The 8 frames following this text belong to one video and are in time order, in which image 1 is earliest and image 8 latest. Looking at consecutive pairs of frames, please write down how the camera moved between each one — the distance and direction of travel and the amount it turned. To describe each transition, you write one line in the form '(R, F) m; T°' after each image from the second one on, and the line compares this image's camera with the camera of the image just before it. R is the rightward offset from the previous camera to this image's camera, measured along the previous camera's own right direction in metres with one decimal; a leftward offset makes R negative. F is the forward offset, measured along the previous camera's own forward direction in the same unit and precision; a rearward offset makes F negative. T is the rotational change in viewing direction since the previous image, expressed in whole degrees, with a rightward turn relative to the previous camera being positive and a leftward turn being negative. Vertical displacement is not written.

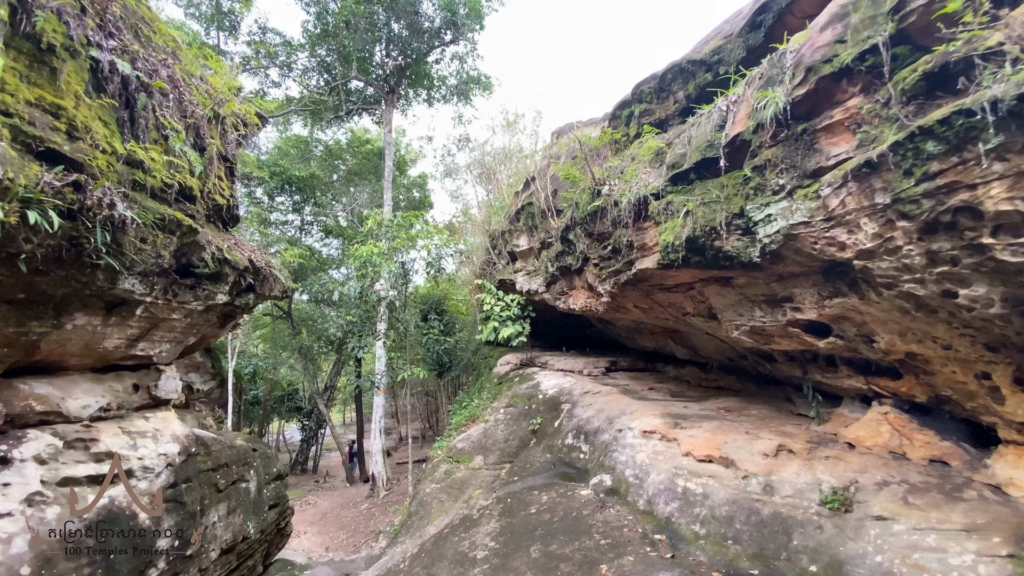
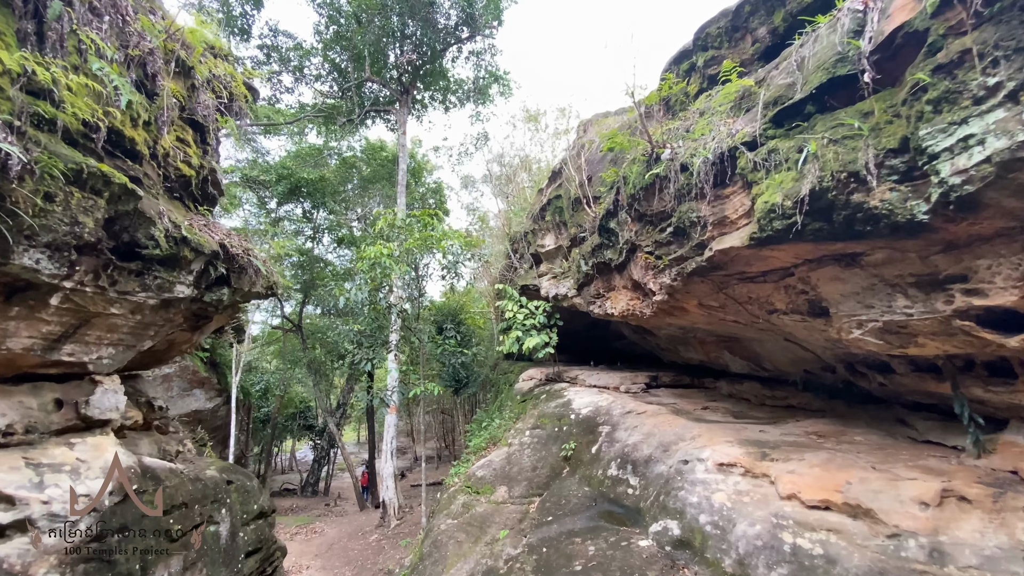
(-0.2, +1.1) m; -2°
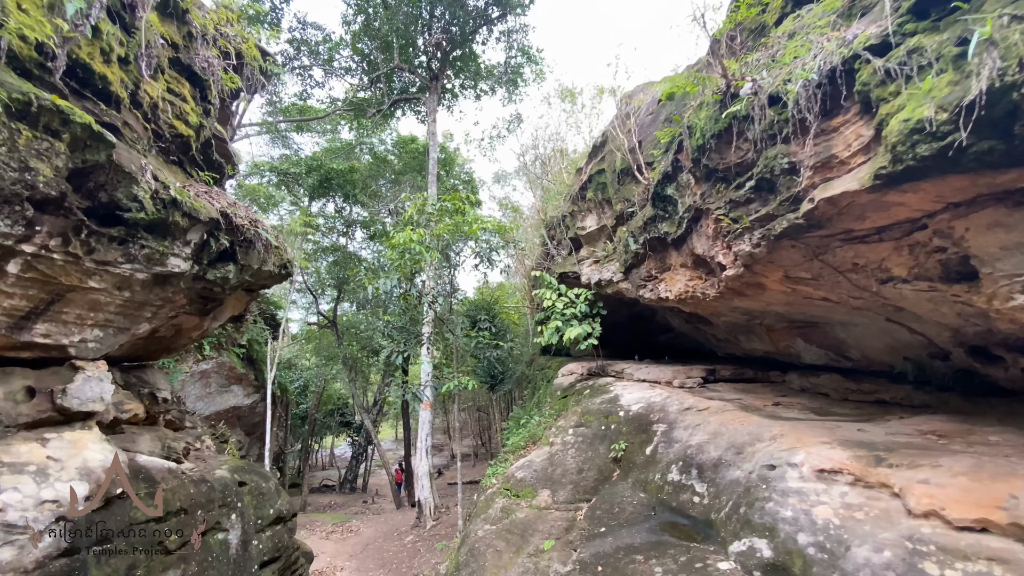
(-0.1, +0.7) m; -4°
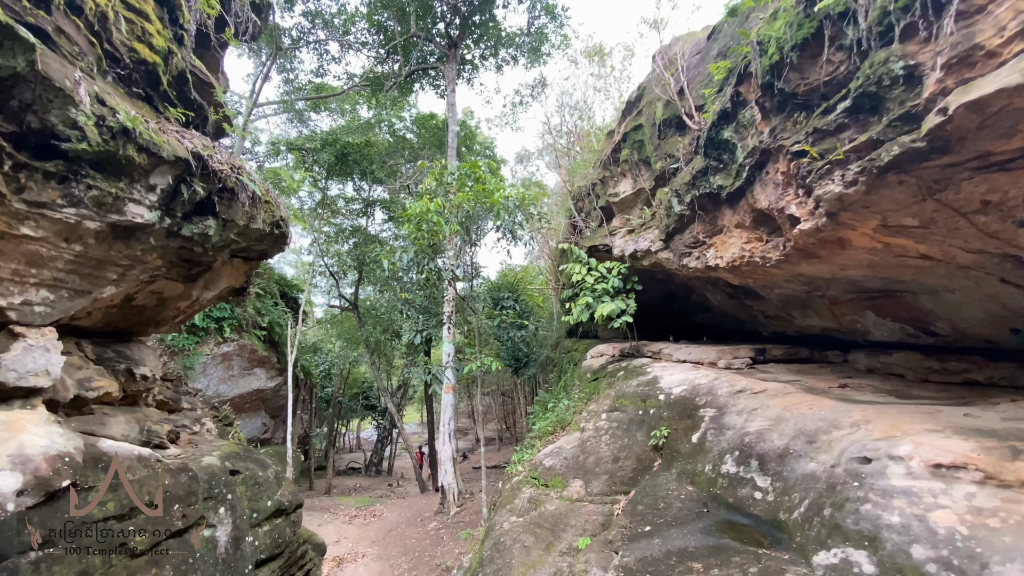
(0.0, +0.6) m; -3°
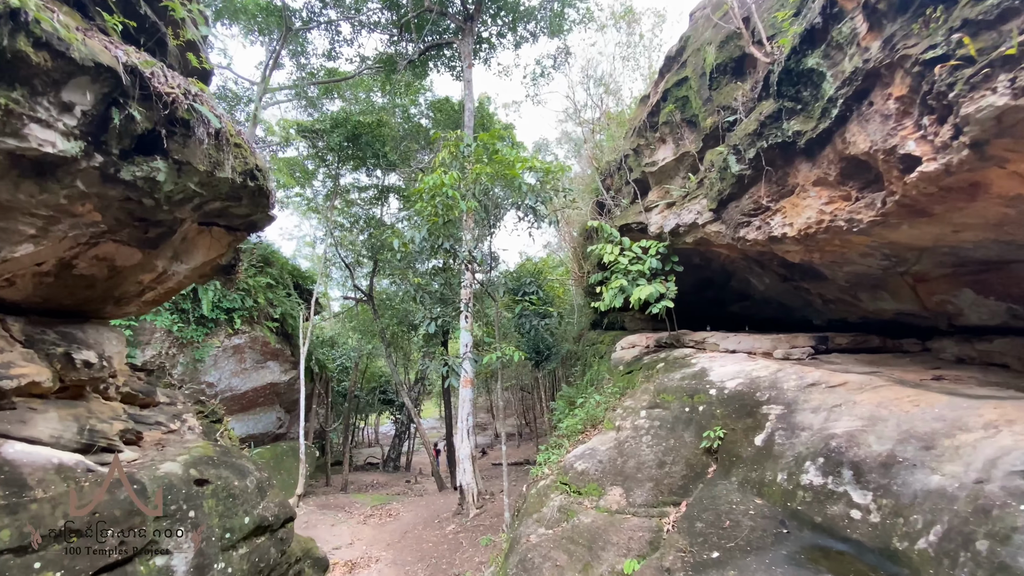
(-0.1, +0.7) m; -2°
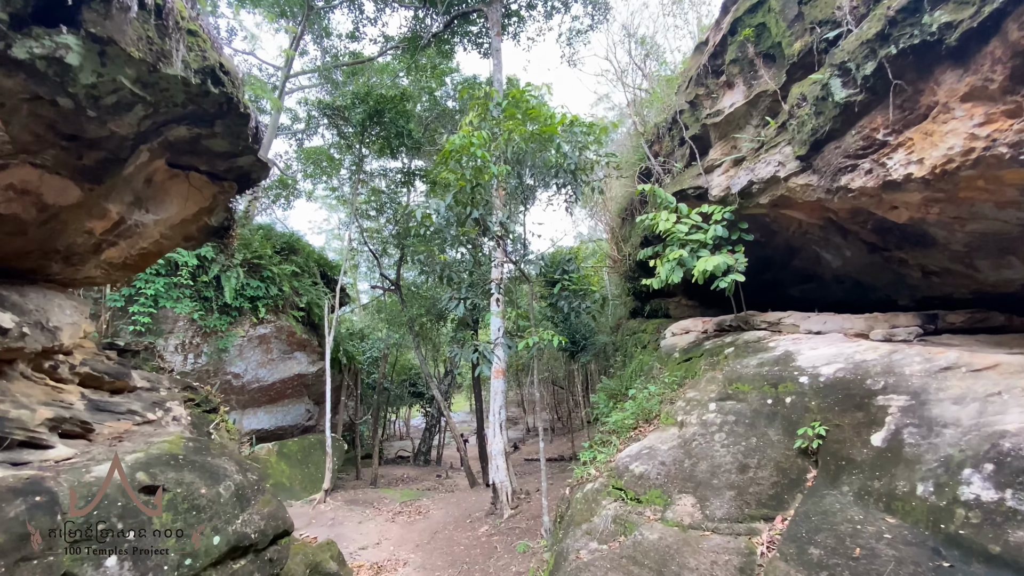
(-0.1, +0.8) m; -4°
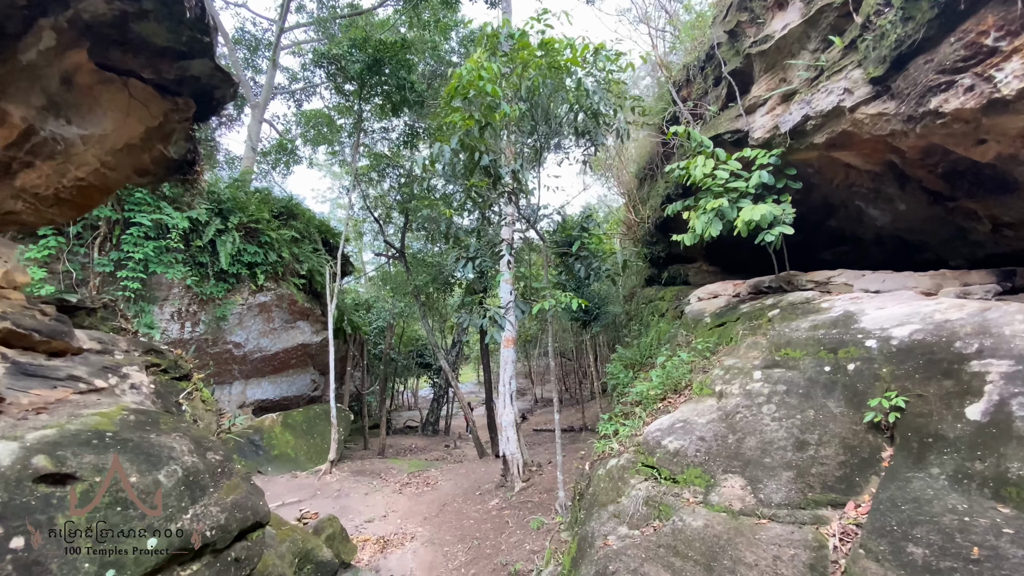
(-0.1, +0.6) m; -1°
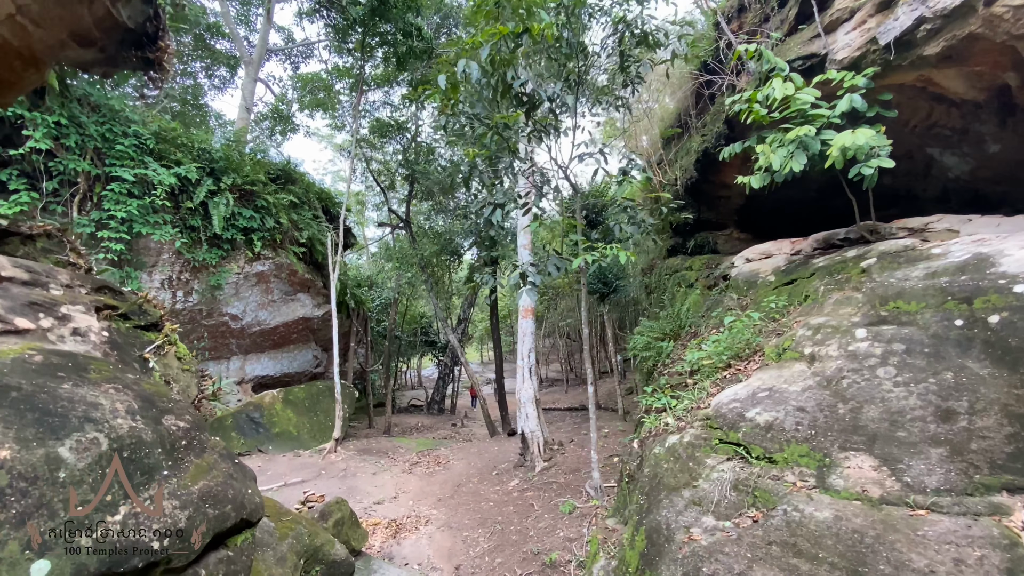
(-0.3, +0.7) m; 0°
